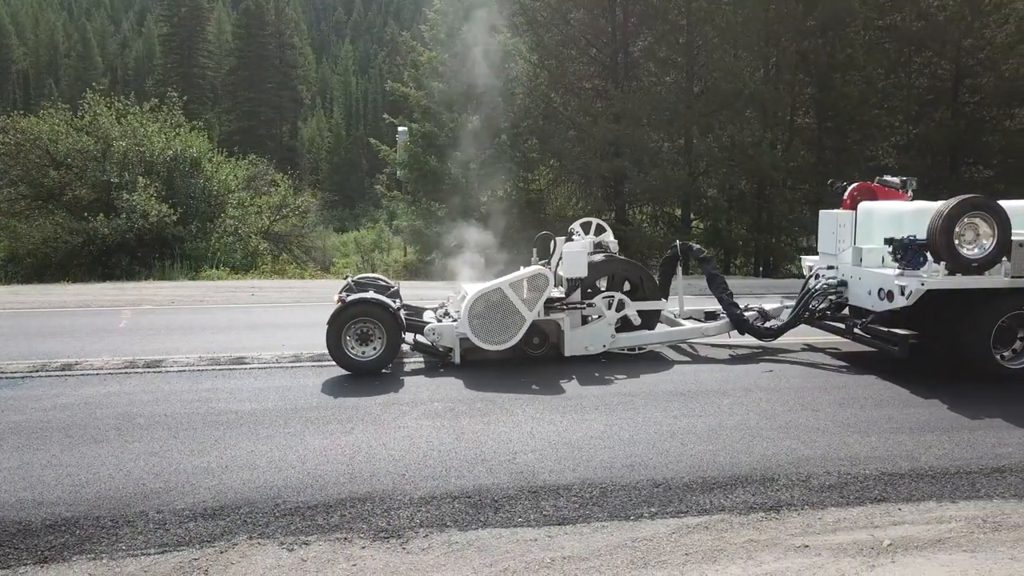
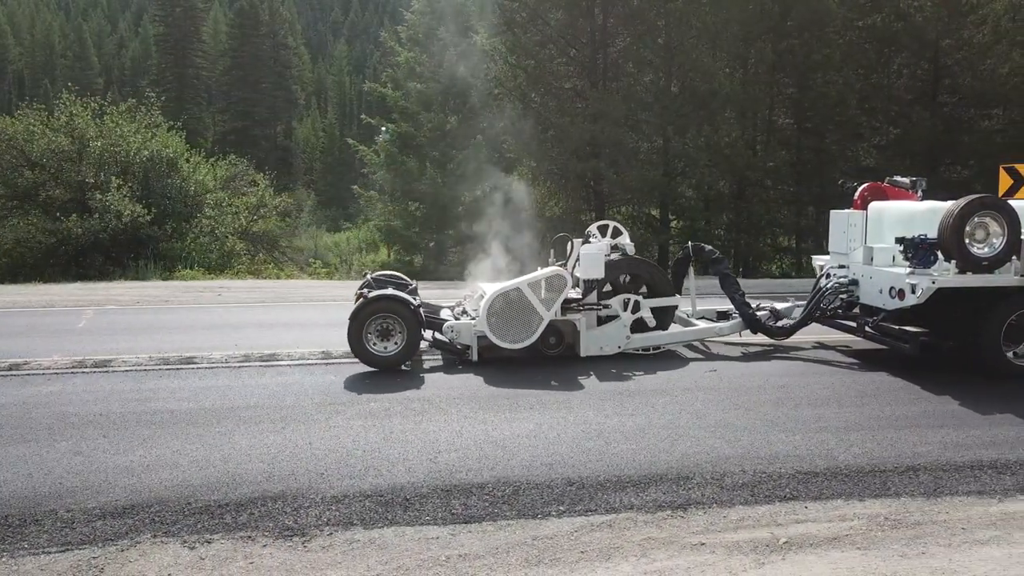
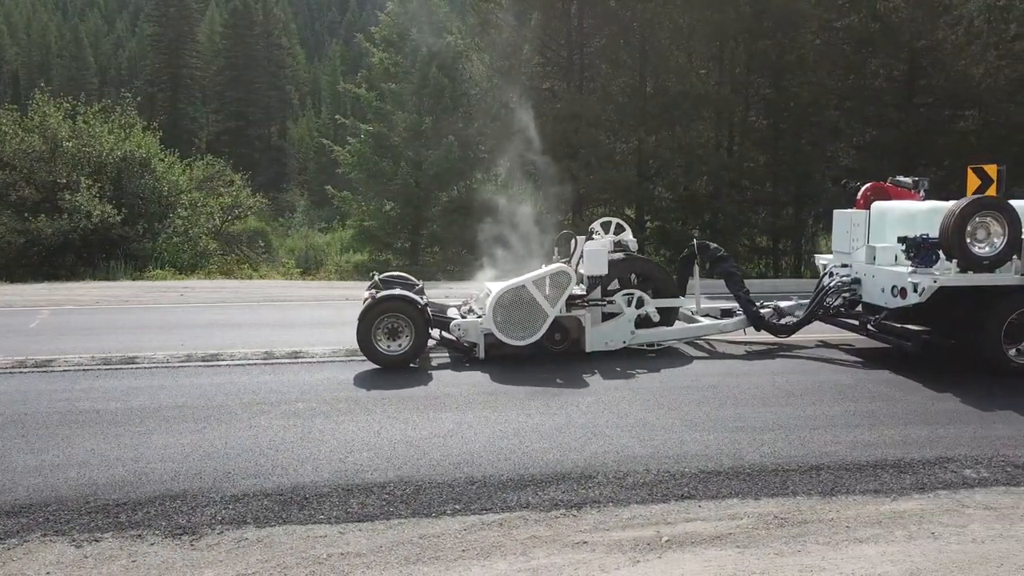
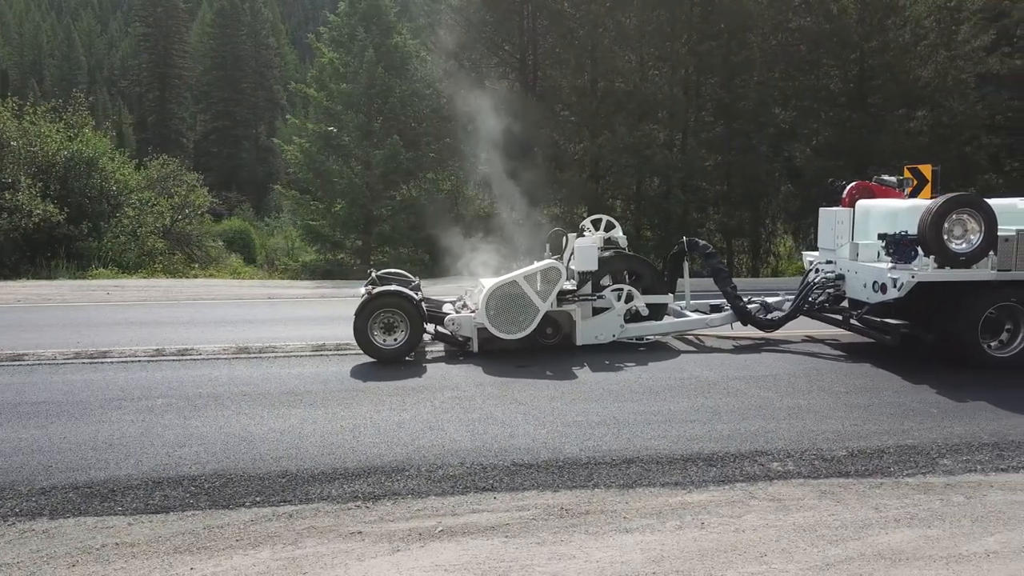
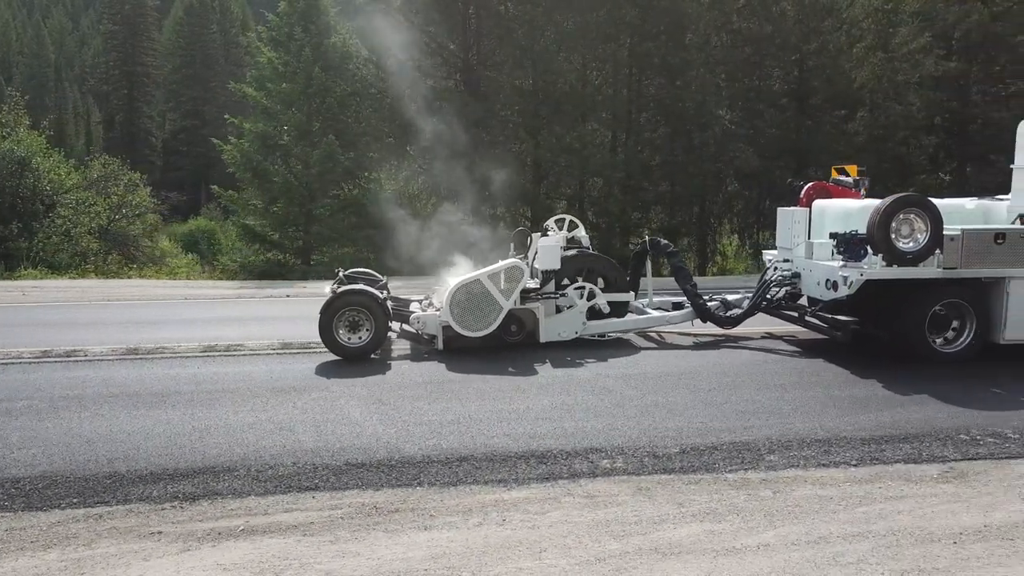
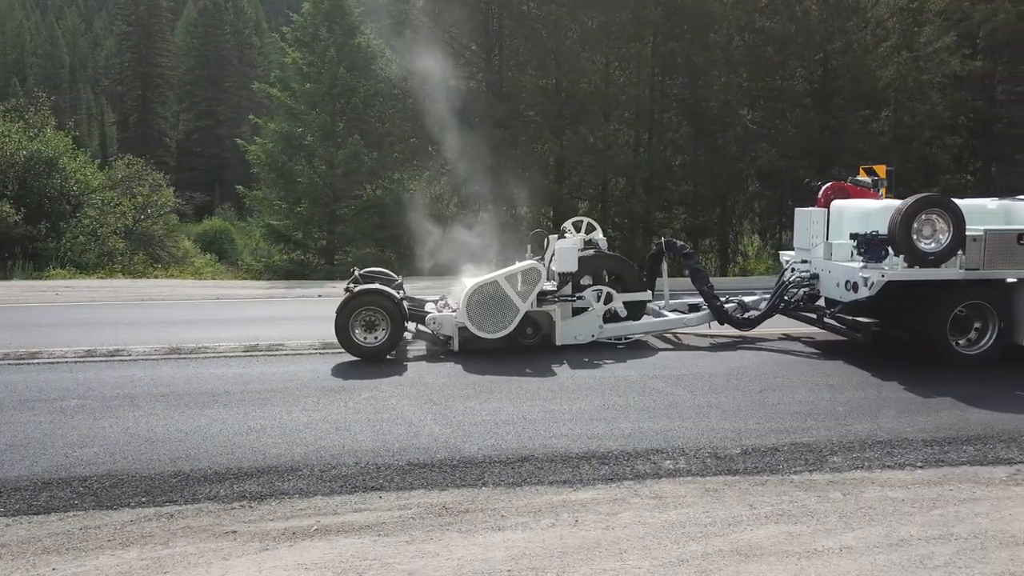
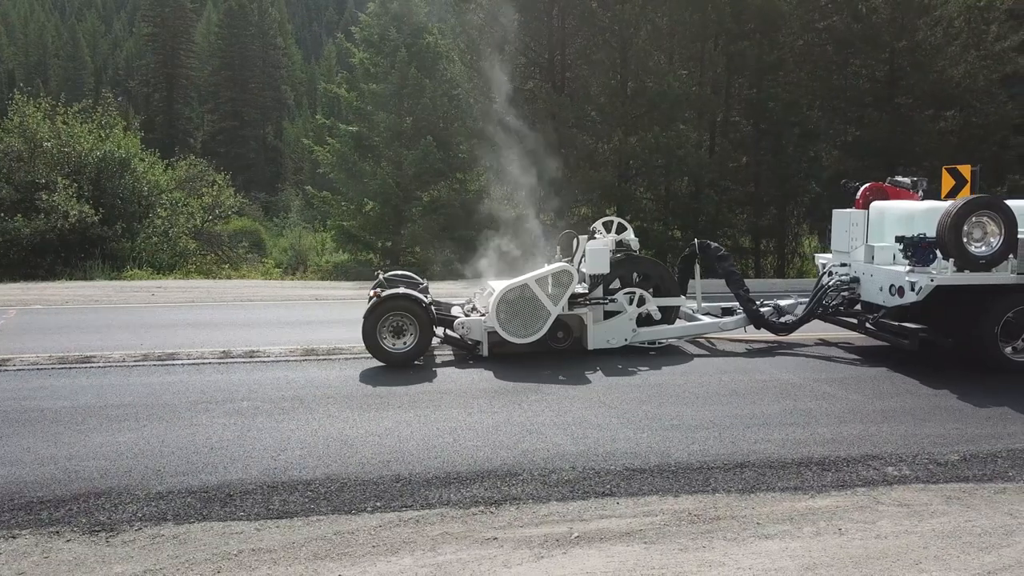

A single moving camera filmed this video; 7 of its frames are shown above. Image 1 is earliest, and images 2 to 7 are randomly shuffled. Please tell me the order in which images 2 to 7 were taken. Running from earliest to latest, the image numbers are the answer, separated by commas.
2, 3, 7, 4, 6, 5
